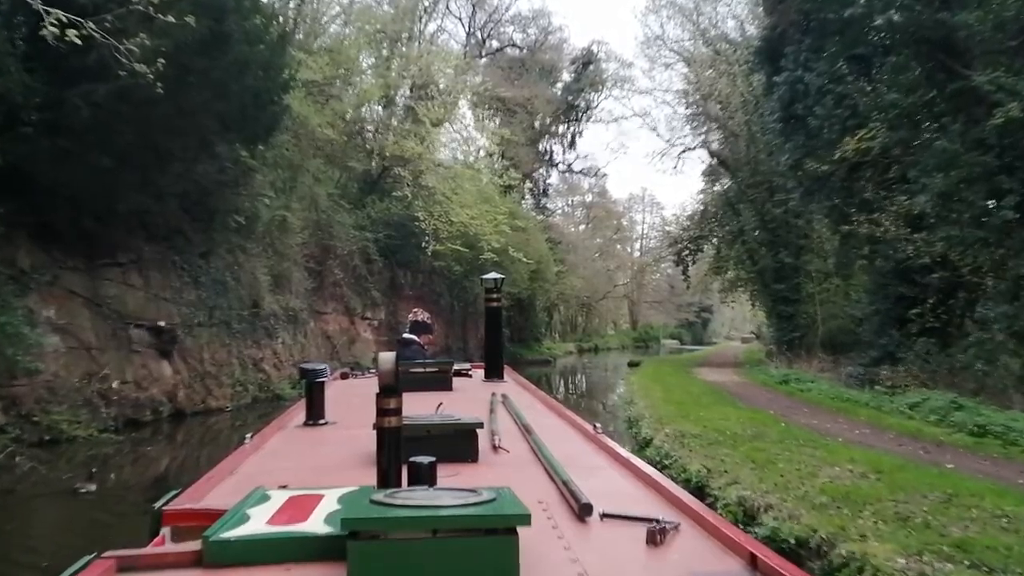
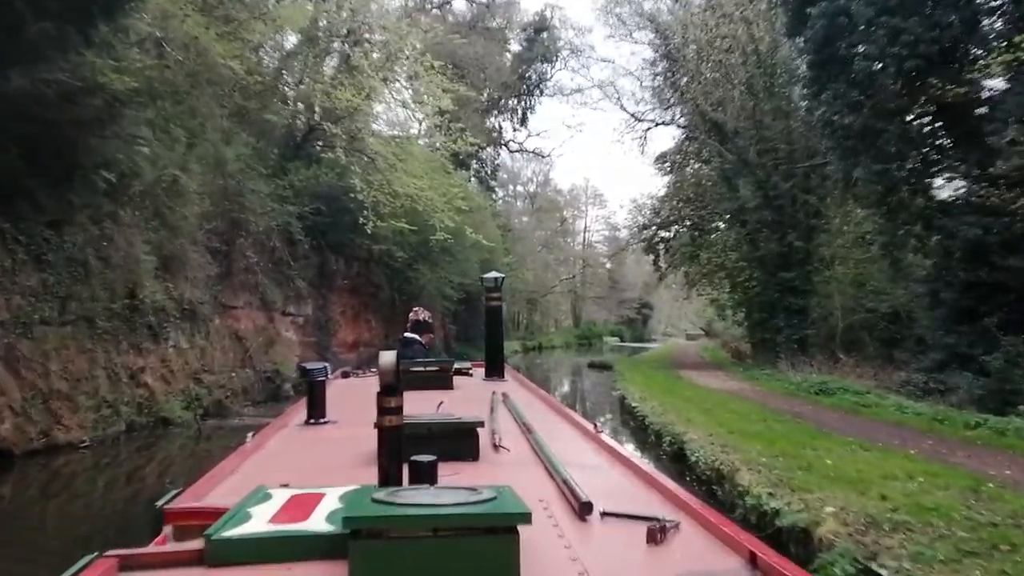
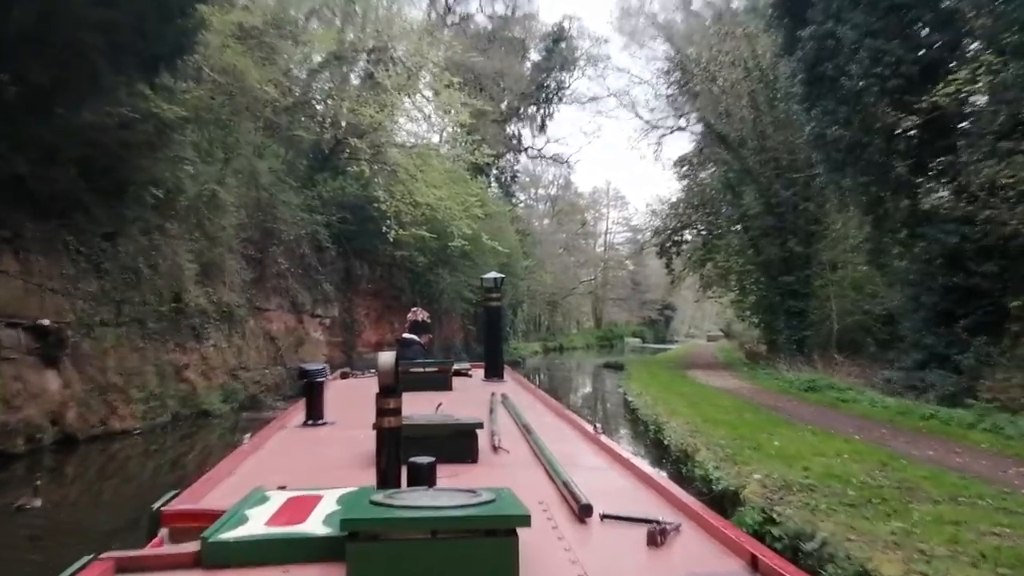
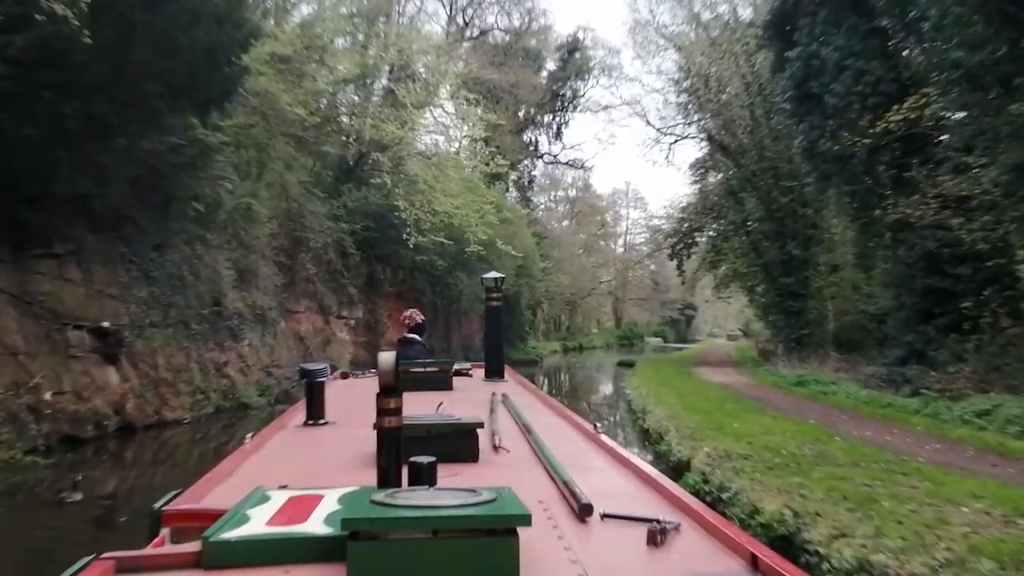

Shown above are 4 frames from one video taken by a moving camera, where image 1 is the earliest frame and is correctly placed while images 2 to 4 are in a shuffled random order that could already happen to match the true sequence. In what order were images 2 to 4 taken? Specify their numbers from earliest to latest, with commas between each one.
4, 3, 2
